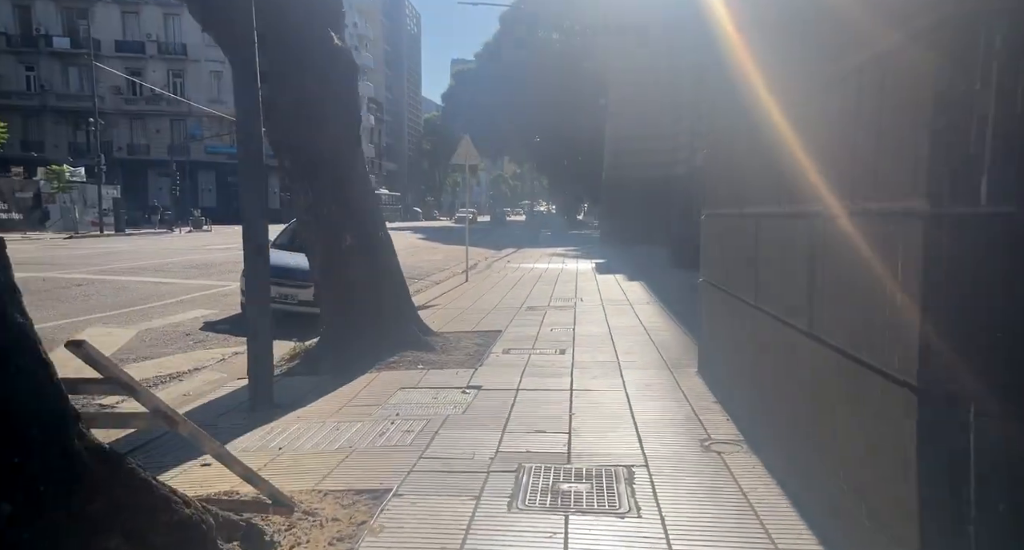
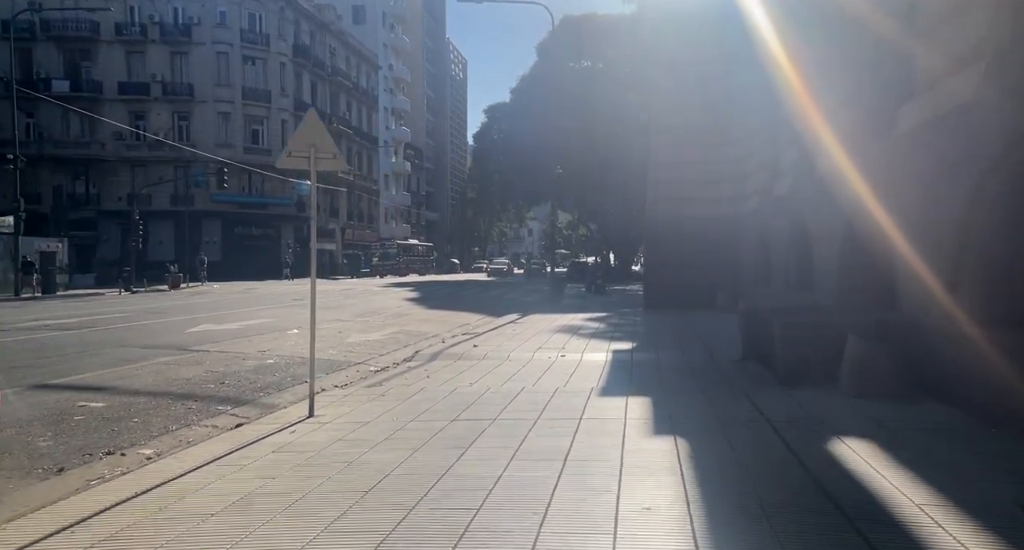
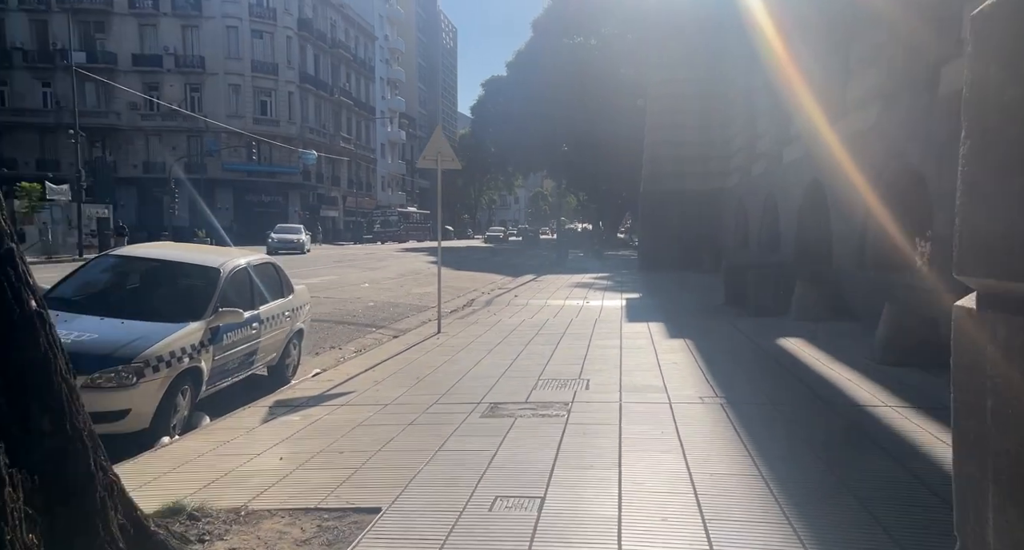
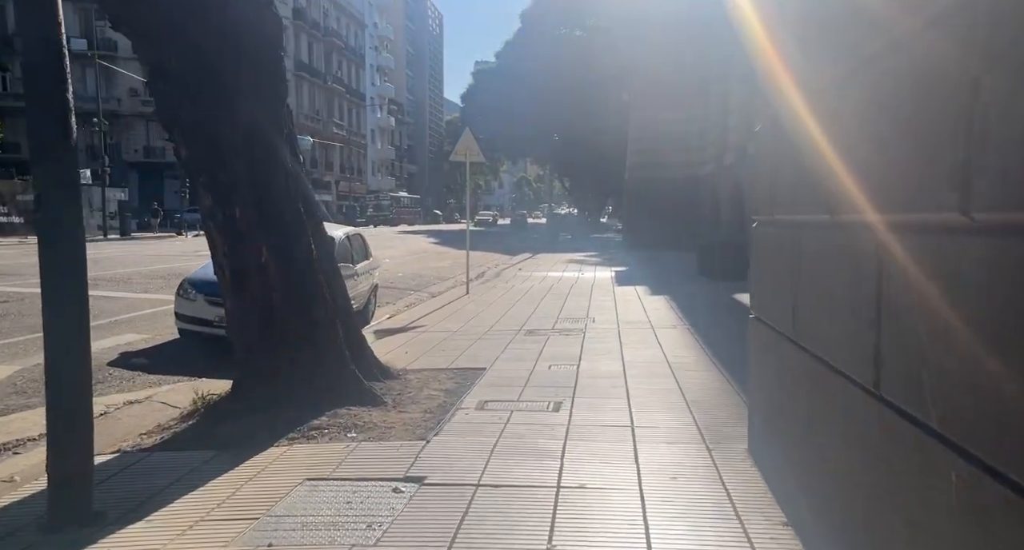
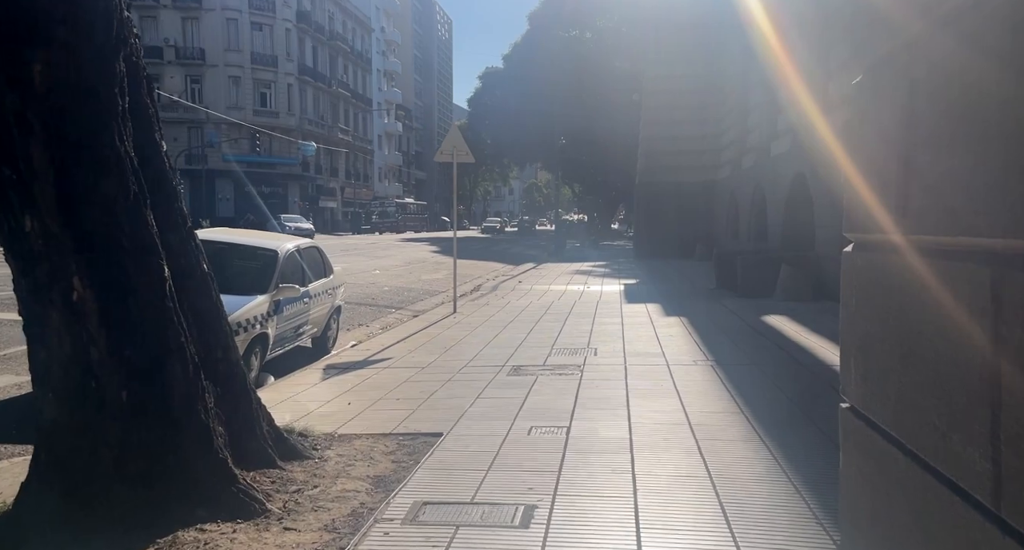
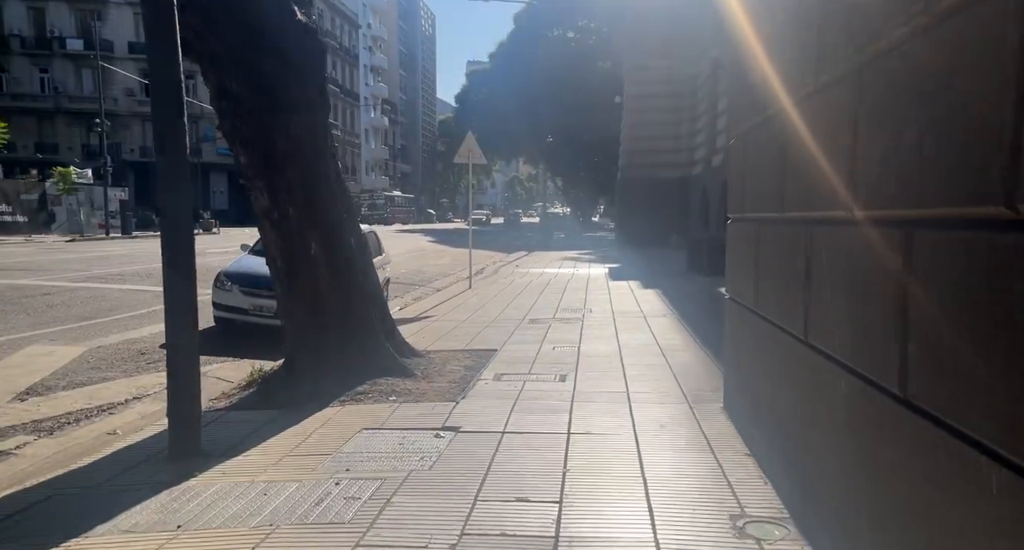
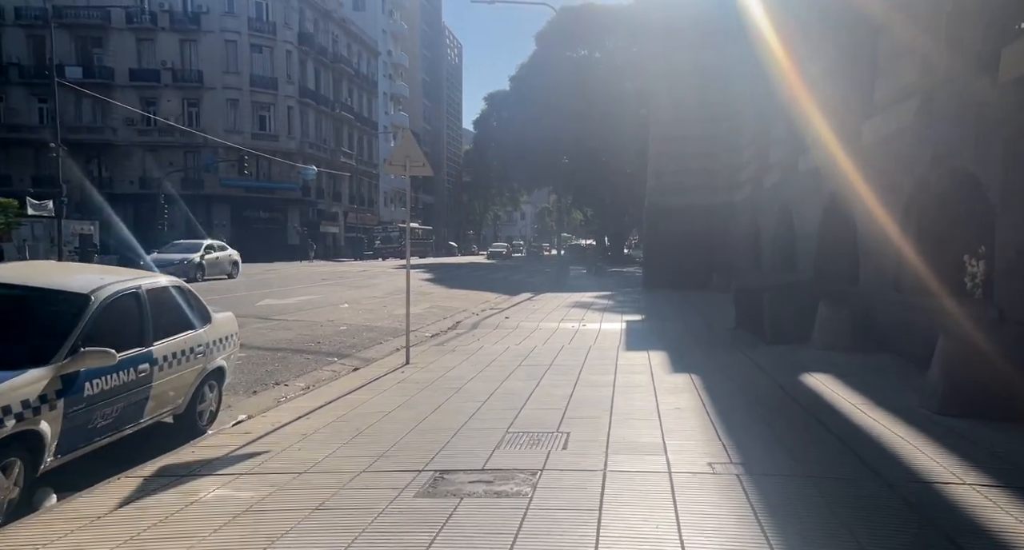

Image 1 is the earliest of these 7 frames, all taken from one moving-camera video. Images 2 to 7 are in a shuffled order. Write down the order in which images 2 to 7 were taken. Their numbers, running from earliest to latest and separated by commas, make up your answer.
6, 4, 5, 3, 7, 2
